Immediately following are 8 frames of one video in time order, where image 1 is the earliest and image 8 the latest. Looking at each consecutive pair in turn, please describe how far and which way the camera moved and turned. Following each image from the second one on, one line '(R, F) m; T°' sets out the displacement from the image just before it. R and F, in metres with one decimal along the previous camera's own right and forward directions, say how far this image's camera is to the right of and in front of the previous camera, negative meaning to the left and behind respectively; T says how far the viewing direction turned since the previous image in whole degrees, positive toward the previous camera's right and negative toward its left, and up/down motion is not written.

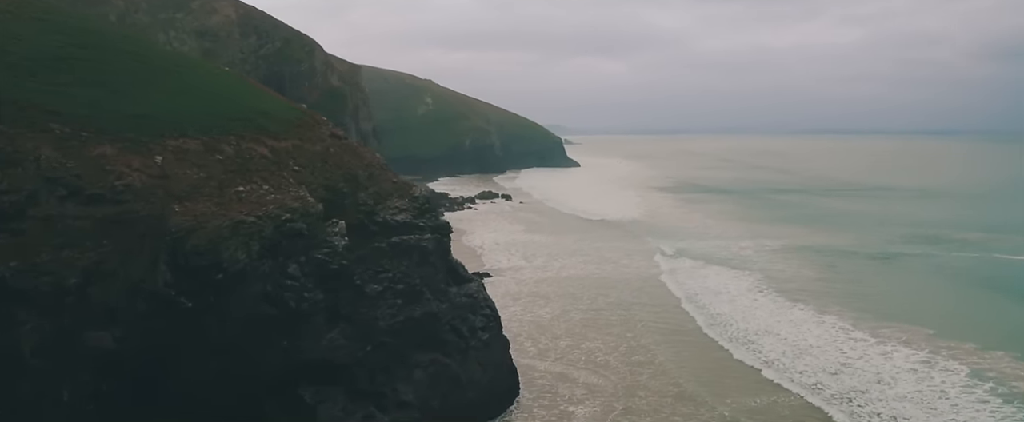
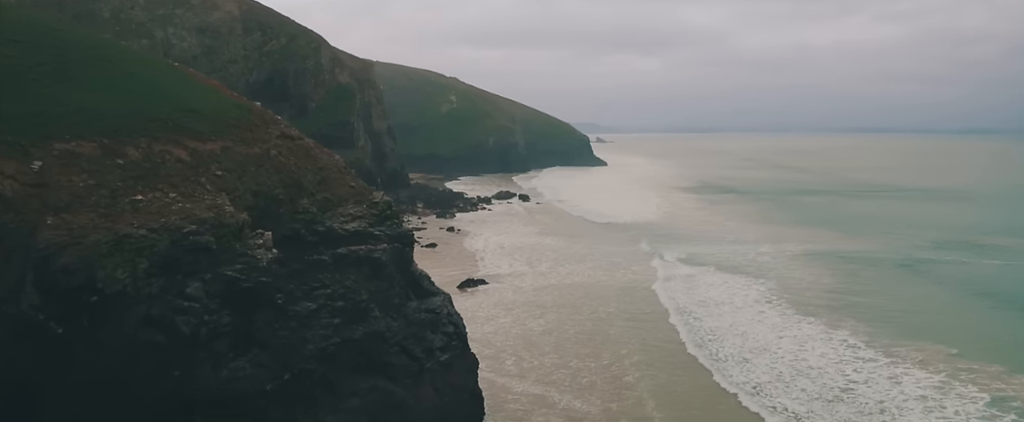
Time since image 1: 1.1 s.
(+2.0, +2.3) m; -3°
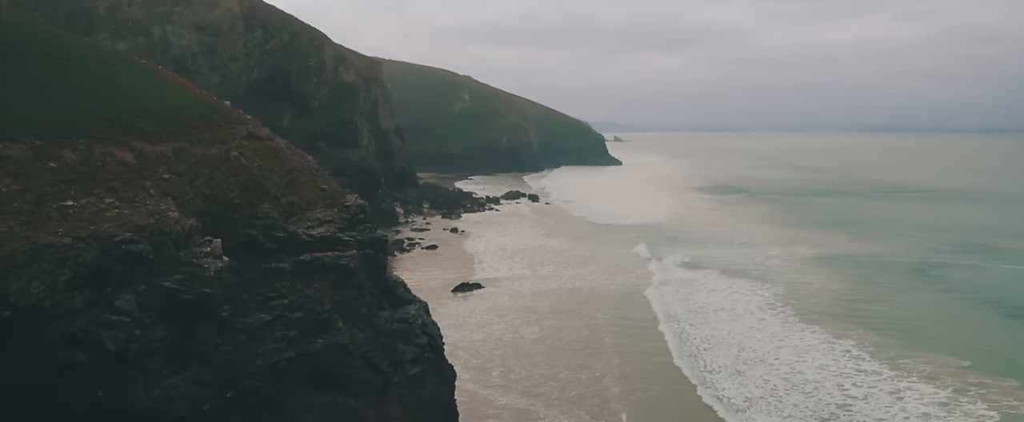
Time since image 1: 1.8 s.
(+1.2, +1.2) m; -1°
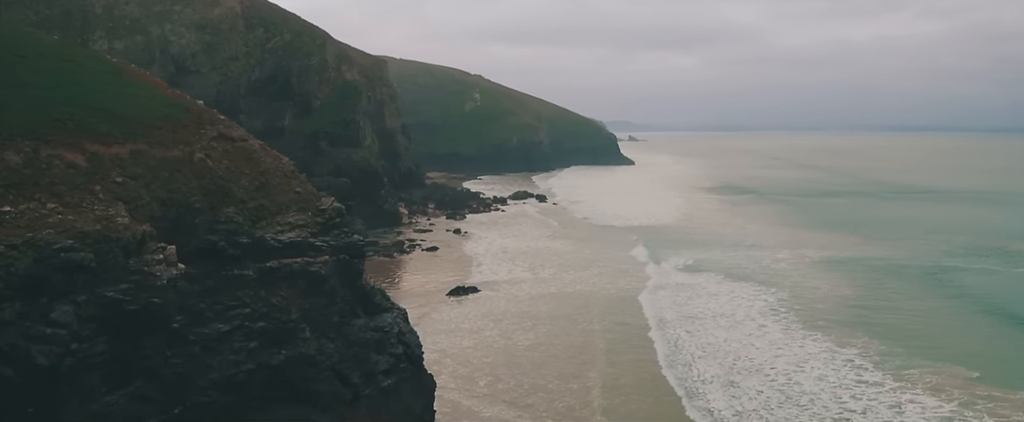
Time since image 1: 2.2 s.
(+1.0, +1.0) m; -1°
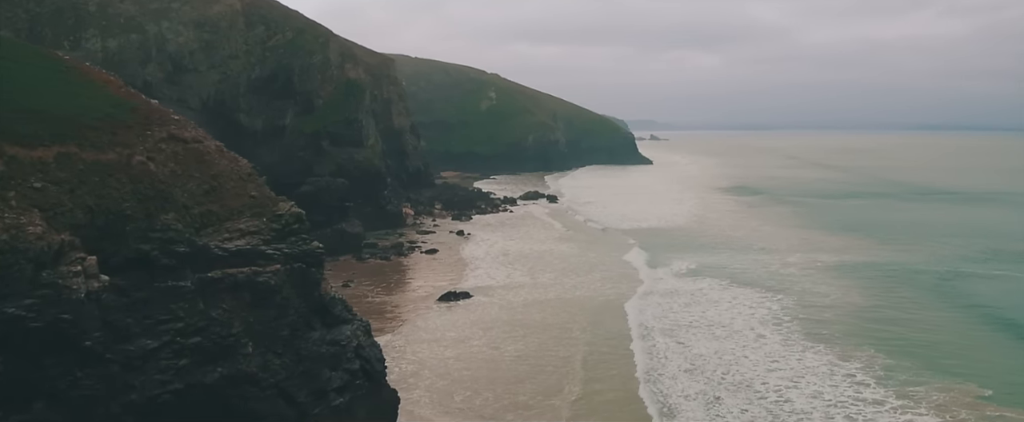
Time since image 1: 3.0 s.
(+1.5, +1.4) m; -2°
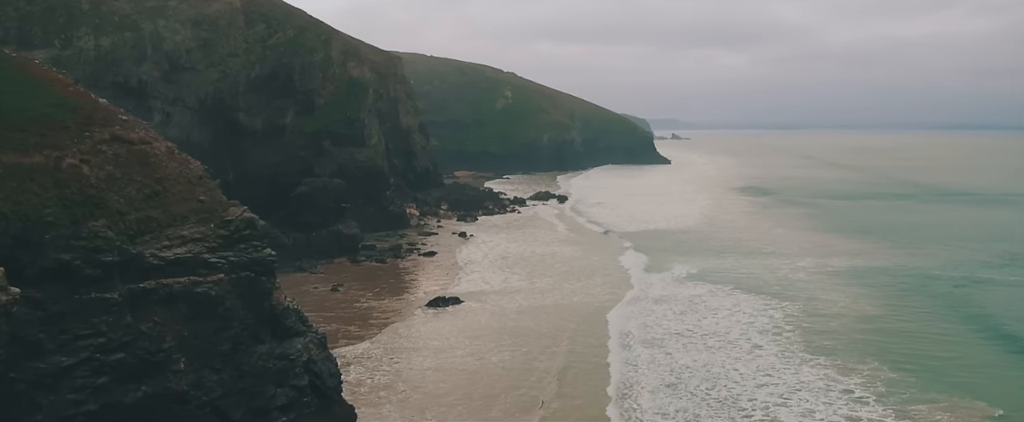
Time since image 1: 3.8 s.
(+1.5, +1.4) m; -2°
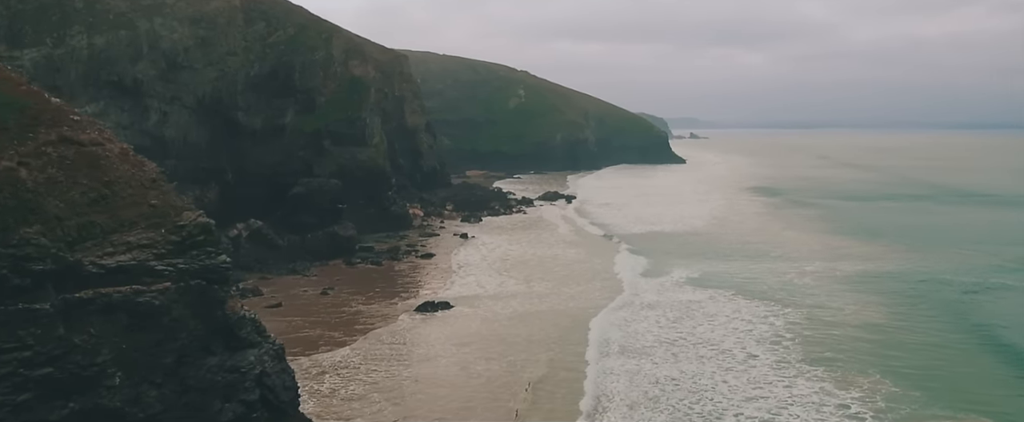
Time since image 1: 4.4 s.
(+1.3, +1.1) m; -1°
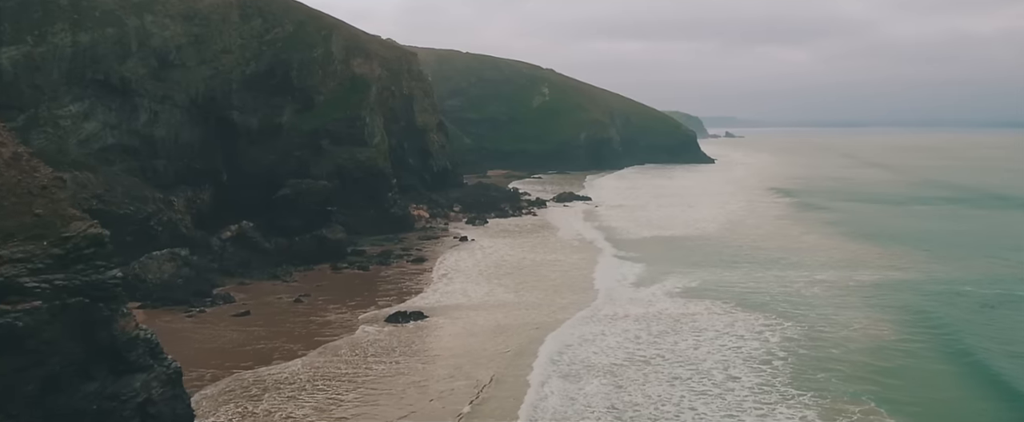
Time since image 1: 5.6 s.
(+2.6, +2.1) m; -3°
